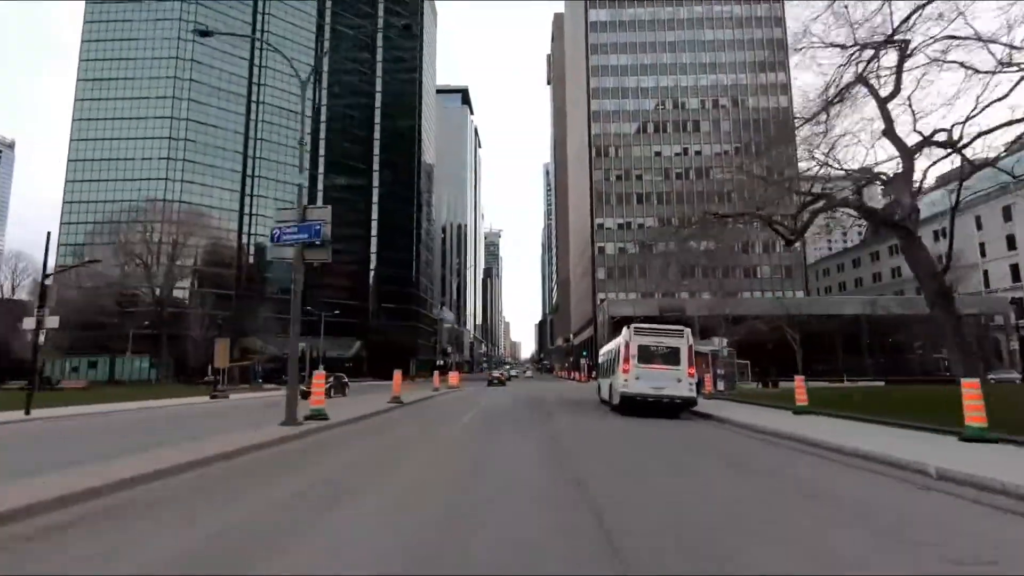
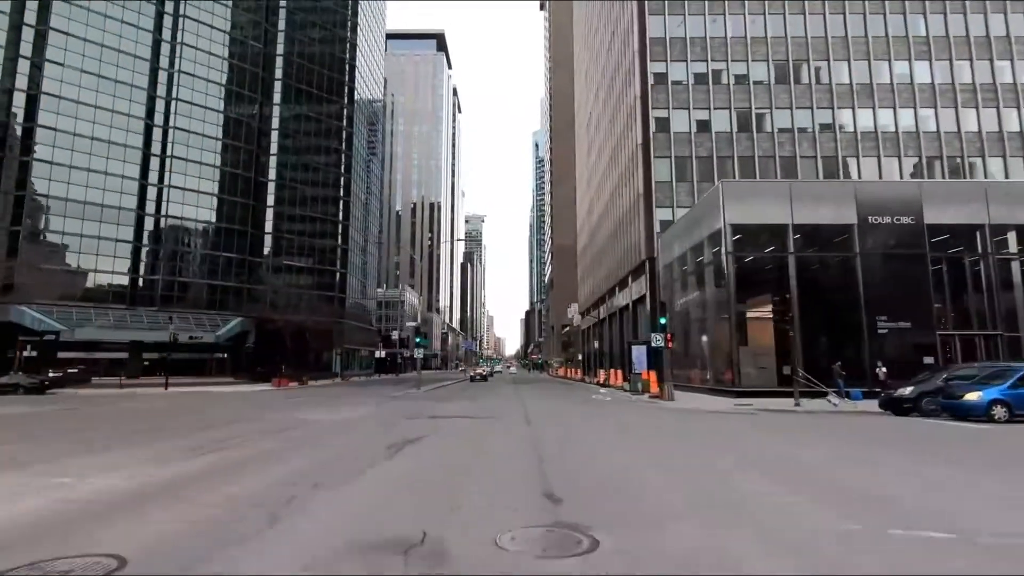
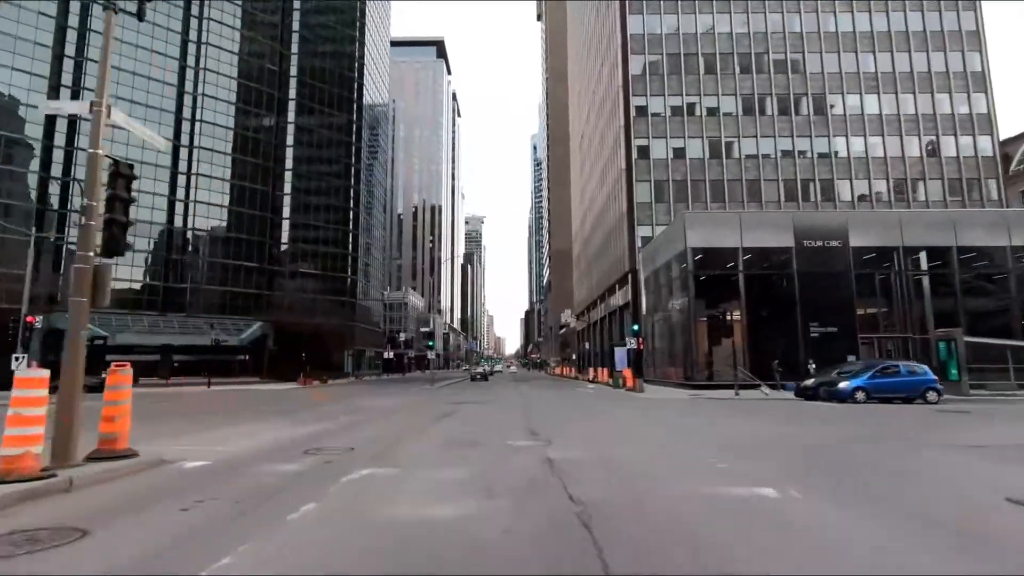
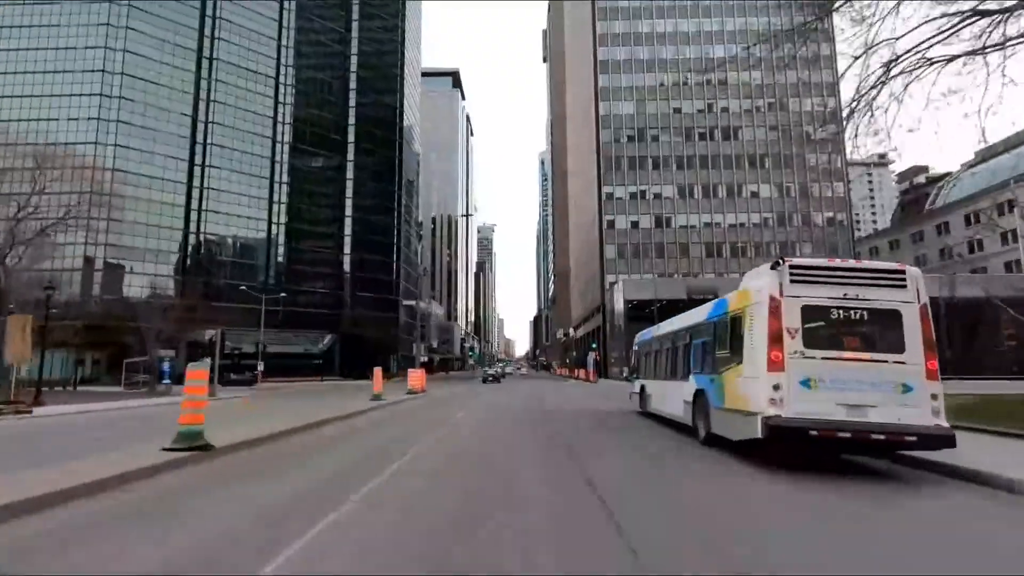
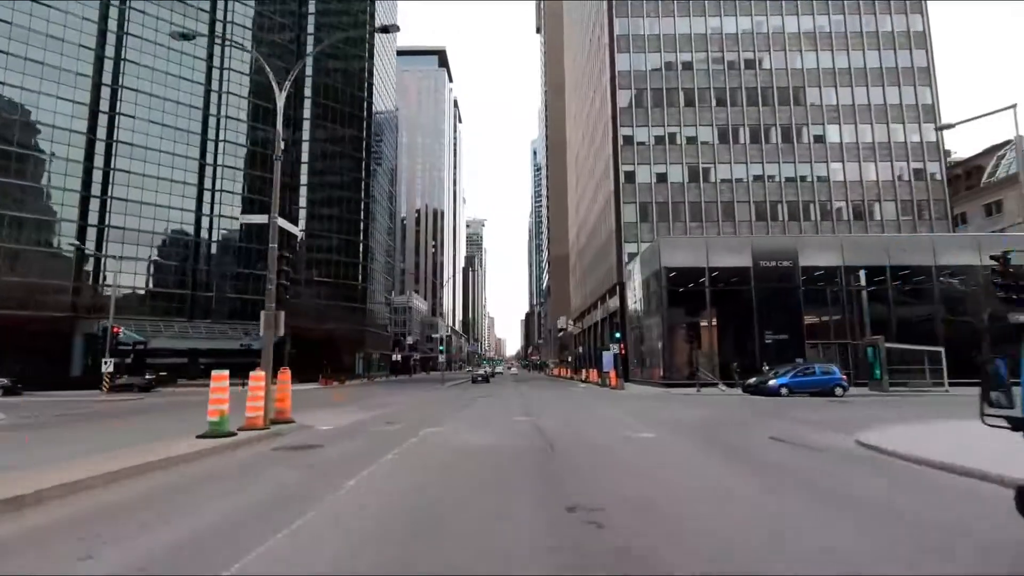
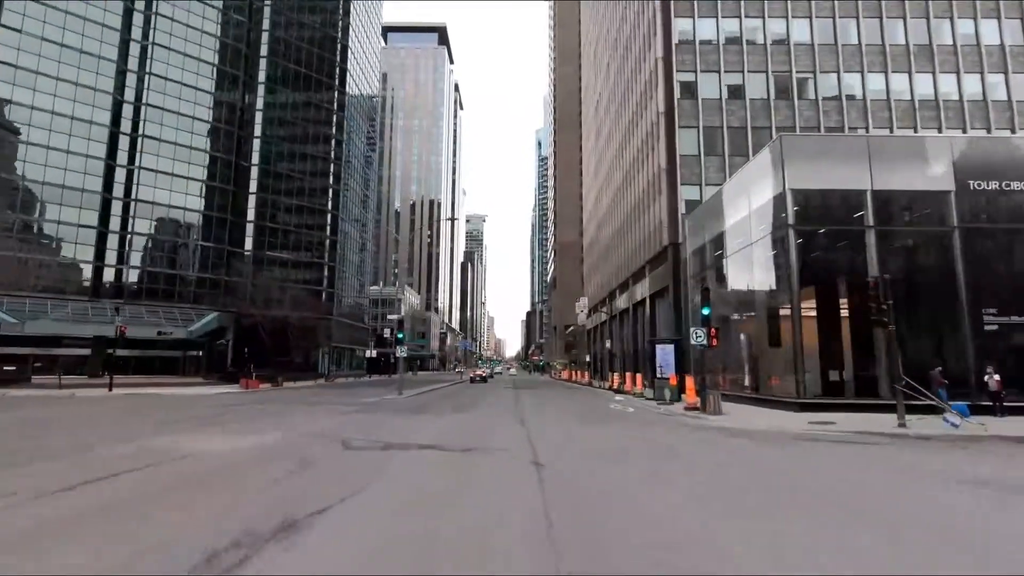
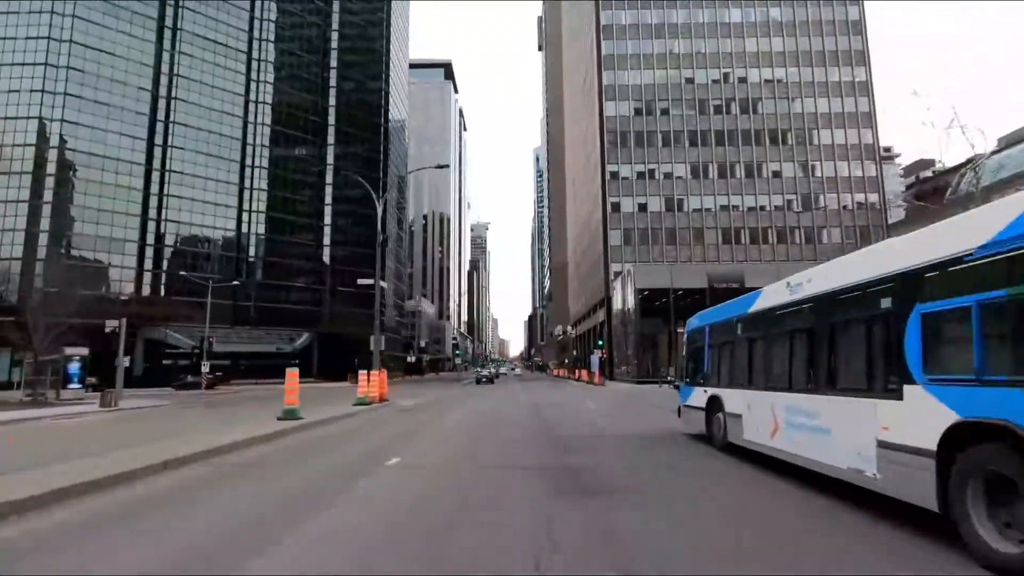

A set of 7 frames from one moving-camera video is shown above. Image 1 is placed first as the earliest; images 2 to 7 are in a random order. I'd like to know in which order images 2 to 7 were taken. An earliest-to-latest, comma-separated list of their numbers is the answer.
4, 7, 5, 3, 2, 6
